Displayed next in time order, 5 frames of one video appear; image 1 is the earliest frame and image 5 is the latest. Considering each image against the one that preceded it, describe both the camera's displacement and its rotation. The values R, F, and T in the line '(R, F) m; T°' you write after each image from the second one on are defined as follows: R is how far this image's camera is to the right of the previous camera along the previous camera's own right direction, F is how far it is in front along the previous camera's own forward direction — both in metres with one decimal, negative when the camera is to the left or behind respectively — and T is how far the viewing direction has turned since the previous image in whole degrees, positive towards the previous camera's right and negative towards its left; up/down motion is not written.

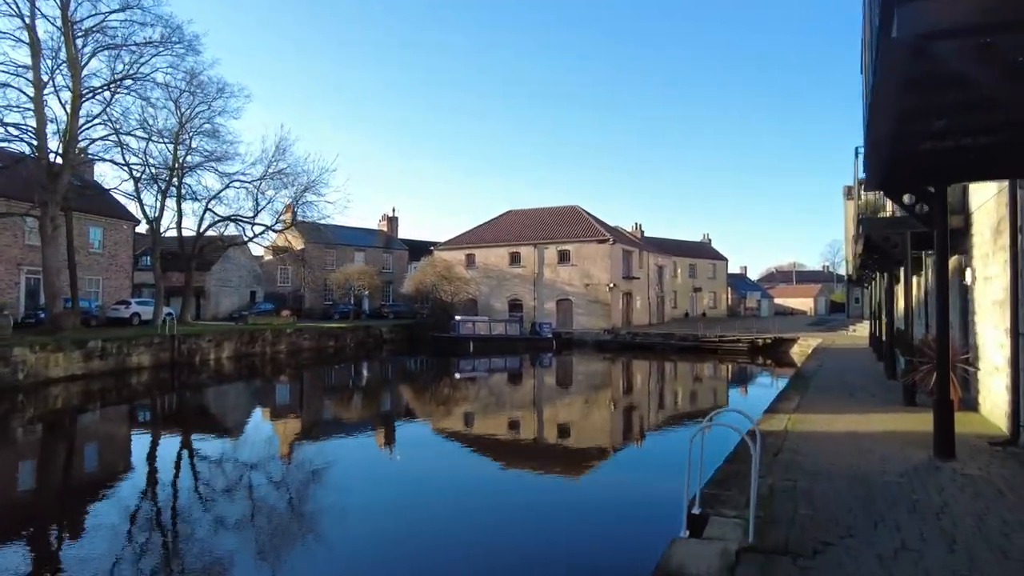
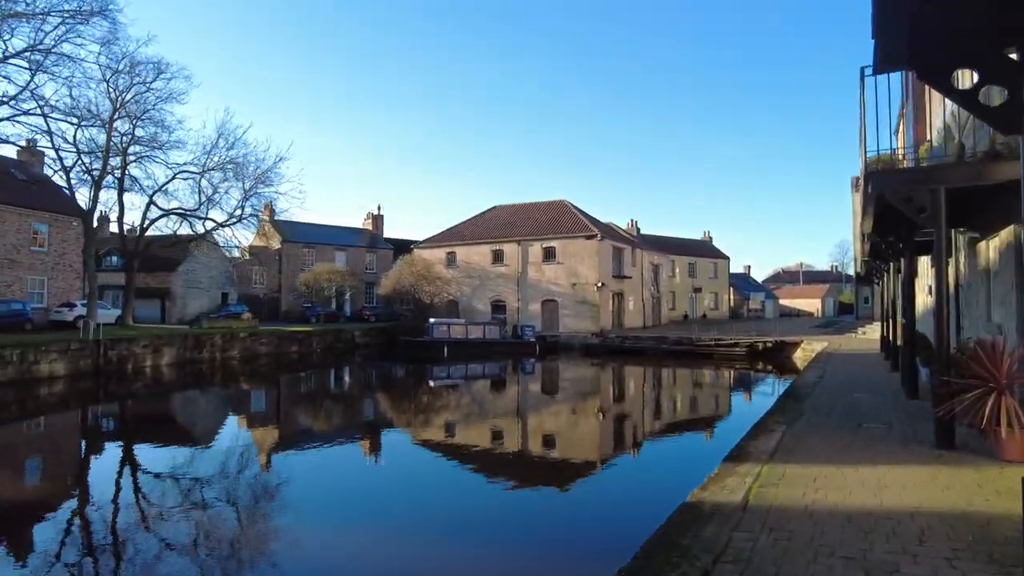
(+1.1, +2.0) m; -1°
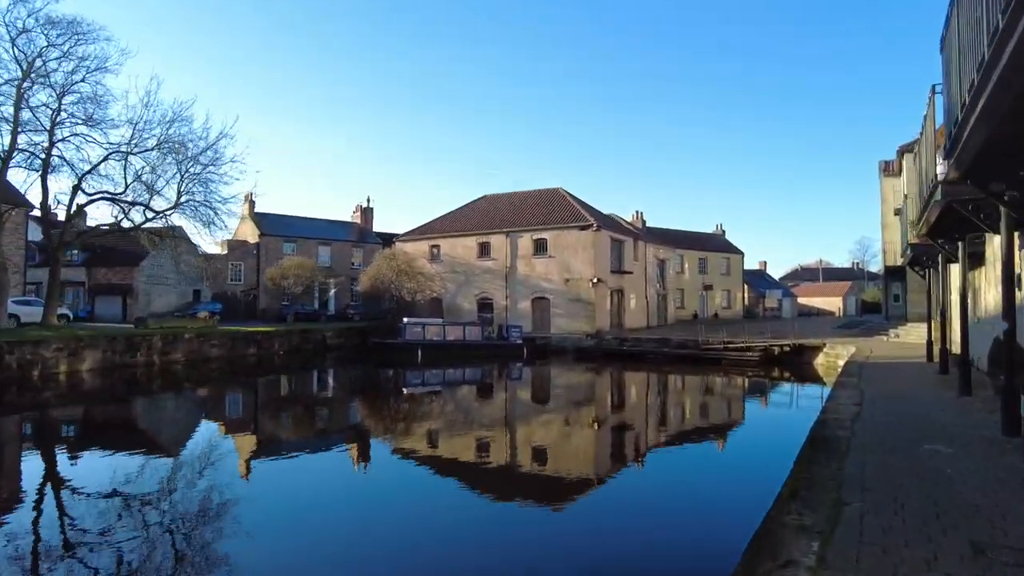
(+1.1, +2.6) m; -1°
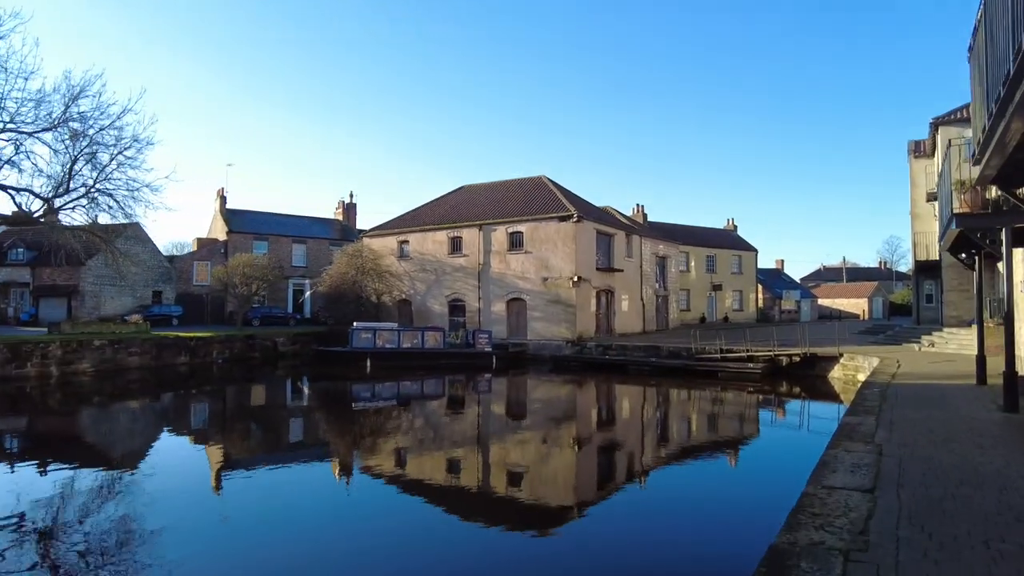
(+1.6, +2.9) m; -2°
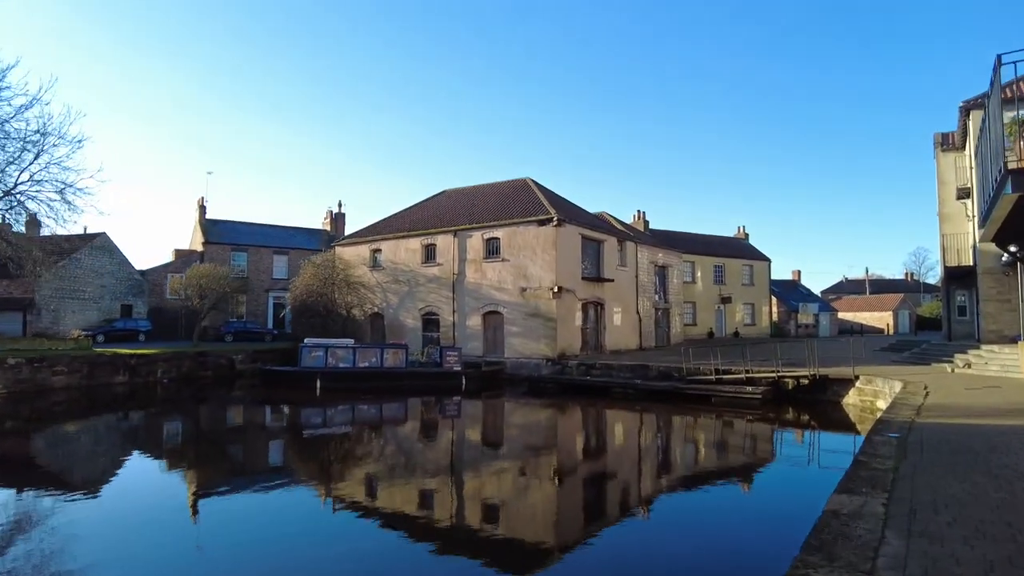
(+1.3, +2.1) m; -2°
